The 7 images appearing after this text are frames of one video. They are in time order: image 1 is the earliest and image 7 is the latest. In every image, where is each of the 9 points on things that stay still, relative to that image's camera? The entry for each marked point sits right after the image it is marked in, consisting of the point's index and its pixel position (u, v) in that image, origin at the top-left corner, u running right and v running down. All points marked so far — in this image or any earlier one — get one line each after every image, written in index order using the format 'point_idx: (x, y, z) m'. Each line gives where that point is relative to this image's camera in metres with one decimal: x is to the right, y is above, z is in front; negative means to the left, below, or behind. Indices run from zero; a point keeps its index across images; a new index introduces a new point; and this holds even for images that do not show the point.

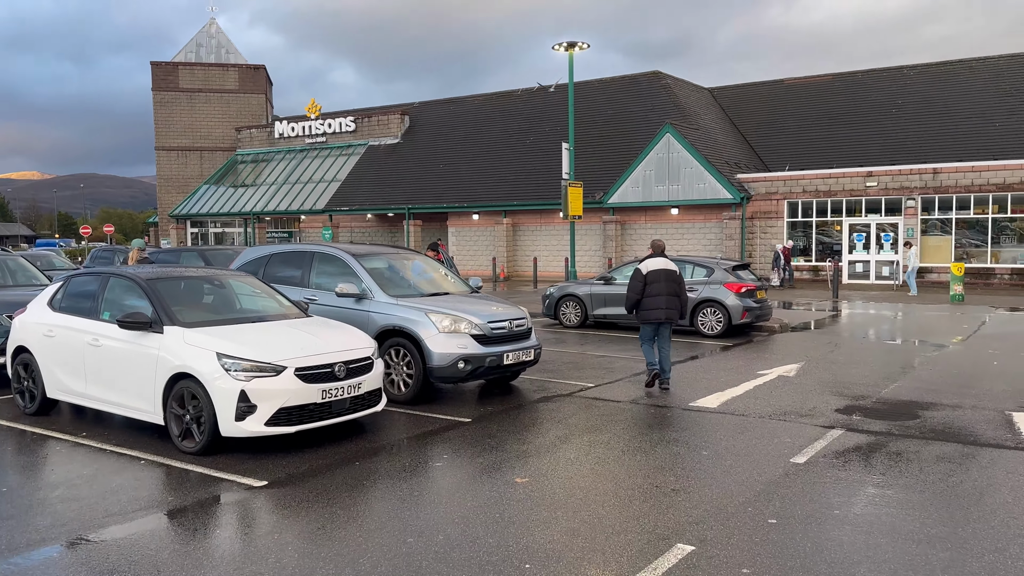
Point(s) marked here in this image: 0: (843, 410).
0: (+3.0, -1.1, +7.1) m
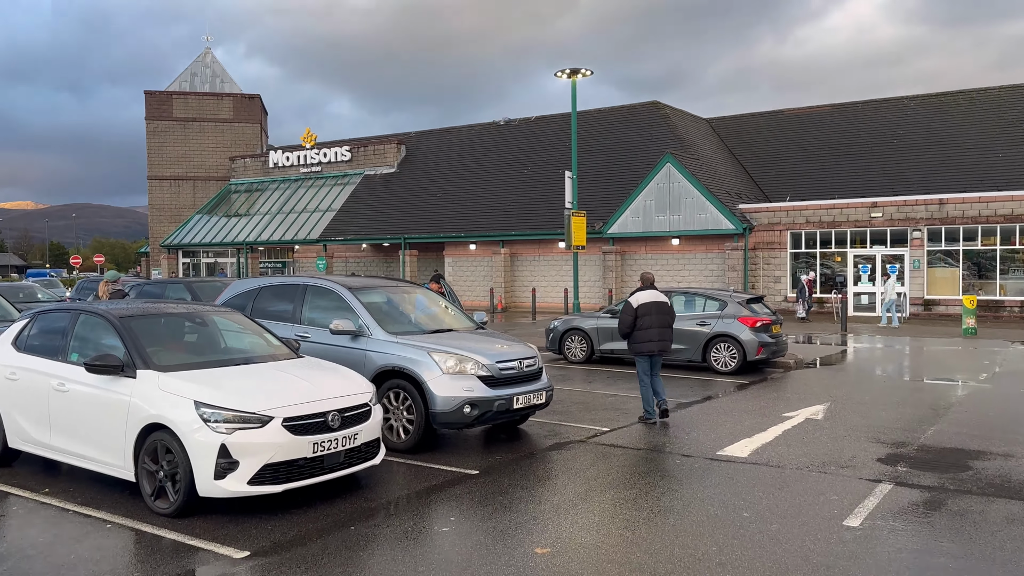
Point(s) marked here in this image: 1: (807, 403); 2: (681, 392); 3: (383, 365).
0: (+3.1, -1.4, +6.5) m
1: (+3.6, -1.4, +9.6) m
2: (+2.2, -1.3, +10.4) m
3: (-1.1, -0.7, +6.8) m
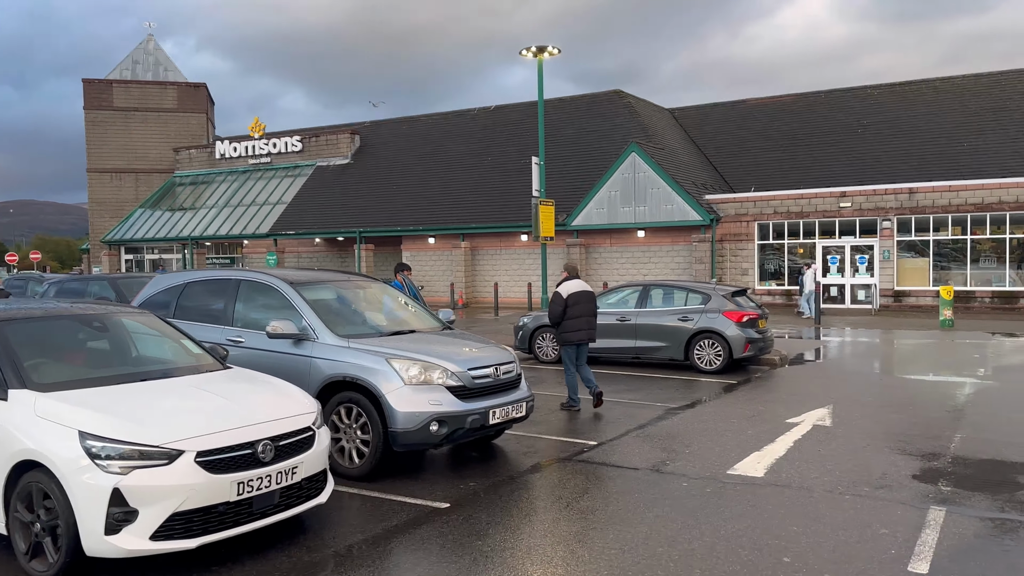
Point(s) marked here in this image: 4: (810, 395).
0: (+2.9, -1.3, +5.6) m
1: (+3.2, -1.3, +8.7) m
2: (+1.8, -1.2, +9.5) m
3: (-1.3, -0.6, +5.7) m
4: (+3.6, -1.3, +9.5) m
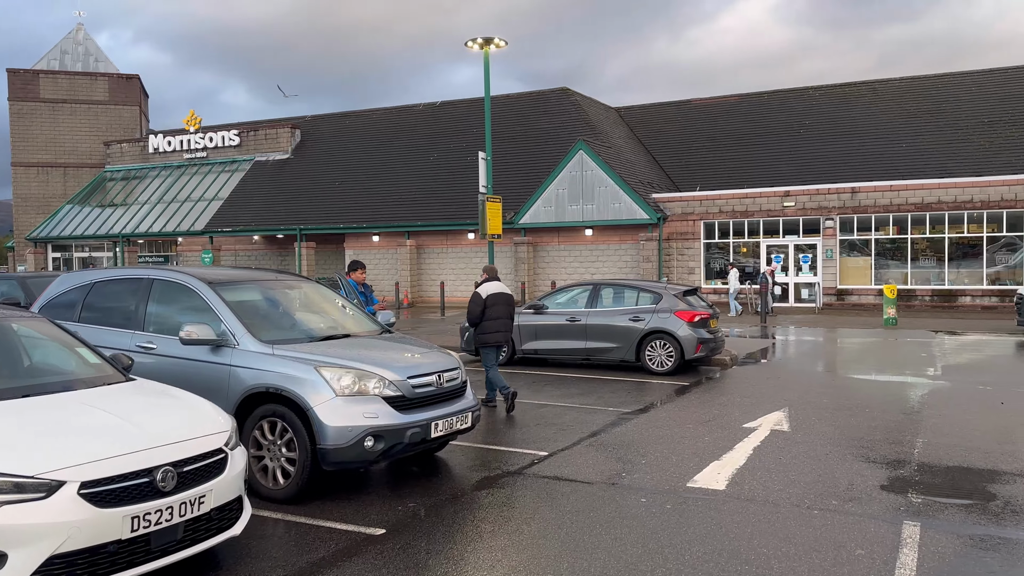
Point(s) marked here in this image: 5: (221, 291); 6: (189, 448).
0: (+2.5, -1.3, +5.3) m
1: (+2.7, -1.3, +8.4) m
2: (+1.2, -1.2, +9.1) m
3: (-1.7, -0.6, +5.1) m
4: (+2.9, -1.3, +9.2) m
5: (-2.1, 0.0, +5.8) m
6: (-1.5, -0.8, +3.7) m
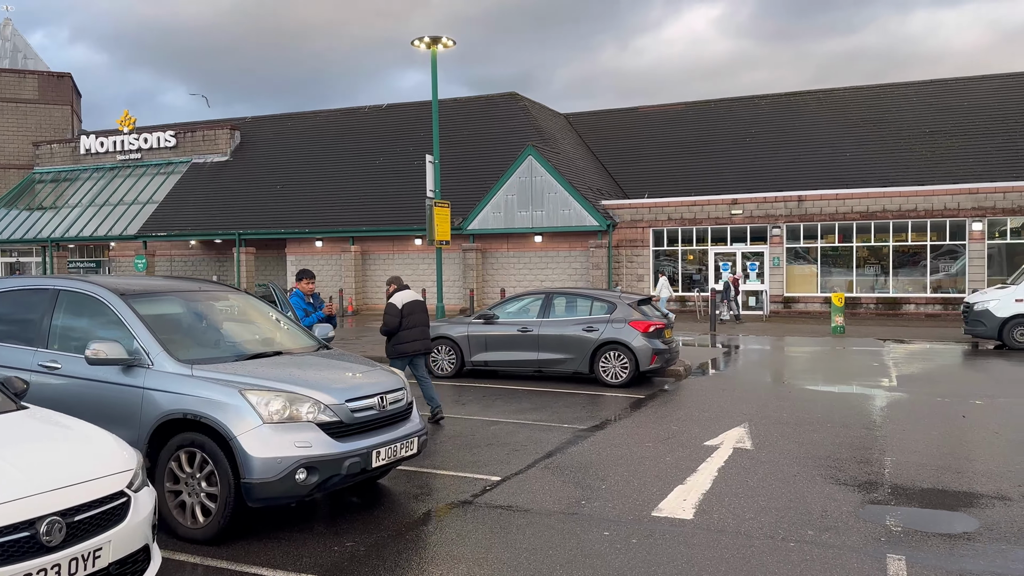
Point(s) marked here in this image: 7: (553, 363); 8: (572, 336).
0: (+2.2, -1.4, +5.0) m
1: (+2.2, -1.4, +8.1) m
2: (+0.7, -1.3, +8.7) m
3: (-2.0, -0.7, +4.5) m
4: (+2.4, -1.4, +8.9) m
5: (-2.5, -0.1, +5.2) m
6: (-1.7, -0.8, +3.2) m
7: (+0.6, -1.0, +10.6) m
8: (+0.8, -0.6, +10.5) m
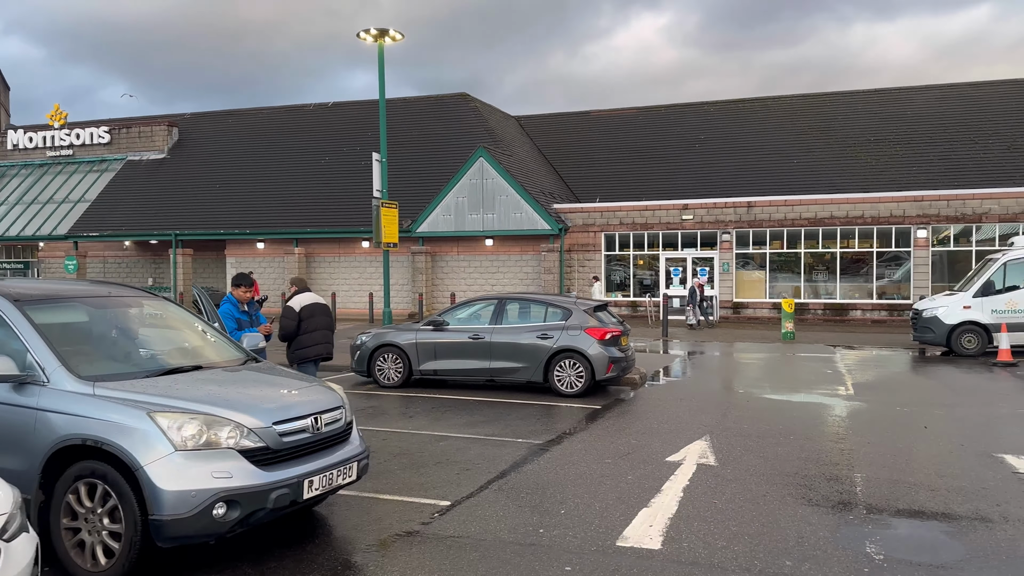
0: (+1.9, -1.5, +4.6) m
1: (+1.7, -1.4, +7.8) m
2: (+0.1, -1.4, +8.2) m
3: (-2.2, -0.7, +3.9) m
4: (+1.8, -1.4, +8.6) m
5: (-2.7, -0.1, +4.6) m
6: (-1.9, -0.8, +2.6) m
7: (-0.1, -1.1, +10.2) m
8: (+0.2, -0.7, +10.0) m
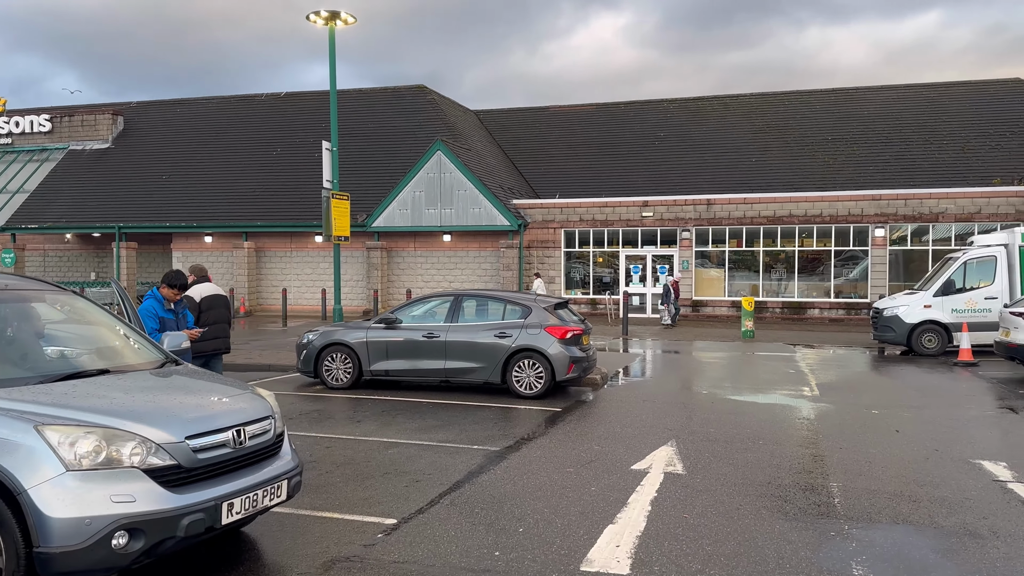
0: (+1.7, -1.4, +4.2) m
1: (+1.3, -1.4, +7.3) m
2: (-0.3, -1.4, +7.7) m
3: (-2.4, -0.7, +3.3) m
4: (+1.4, -1.4, +8.2) m
5: (-3.0, -0.1, +3.9) m
6: (-2.0, -0.8, +2.0) m
7: (-0.6, -1.0, +9.7) m
8: (-0.4, -0.7, +9.6) m
